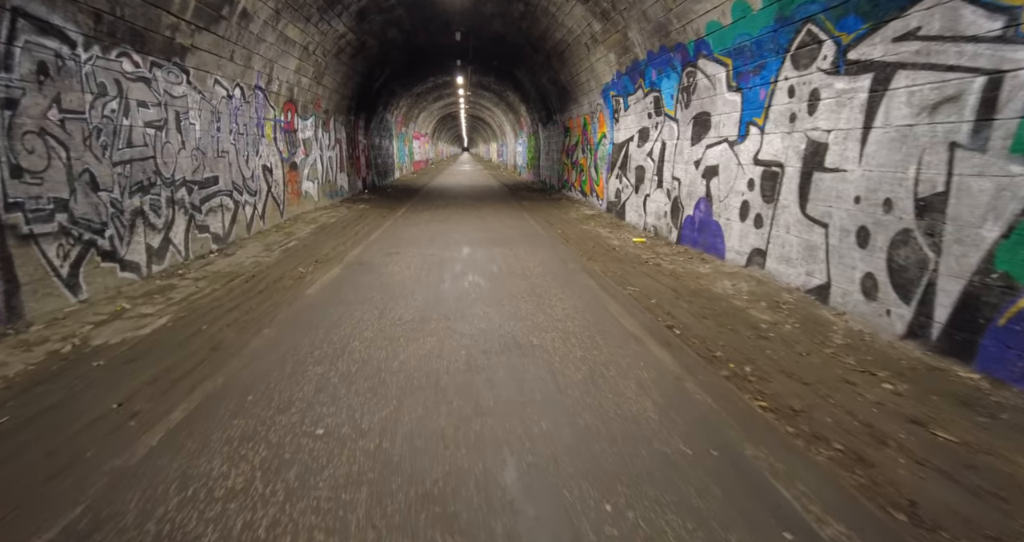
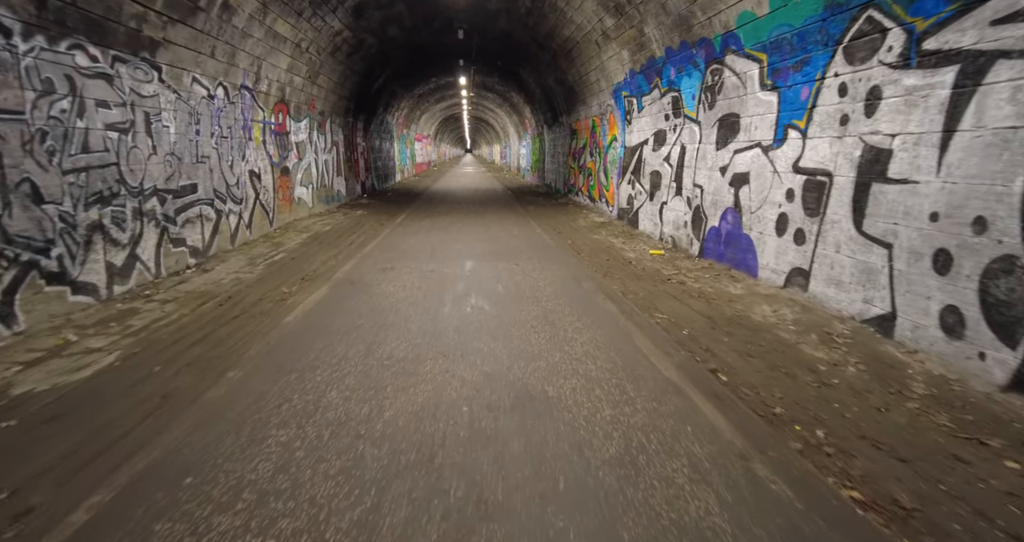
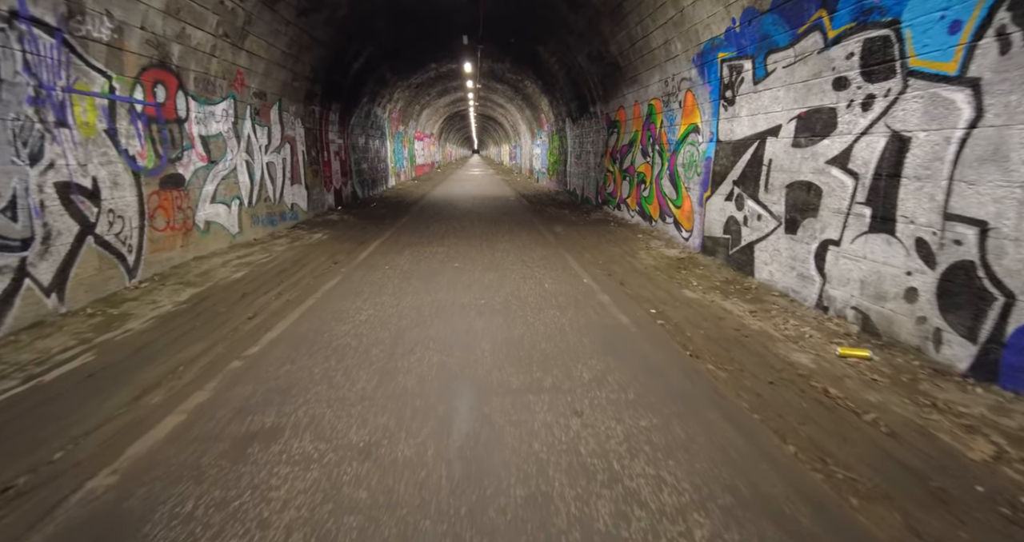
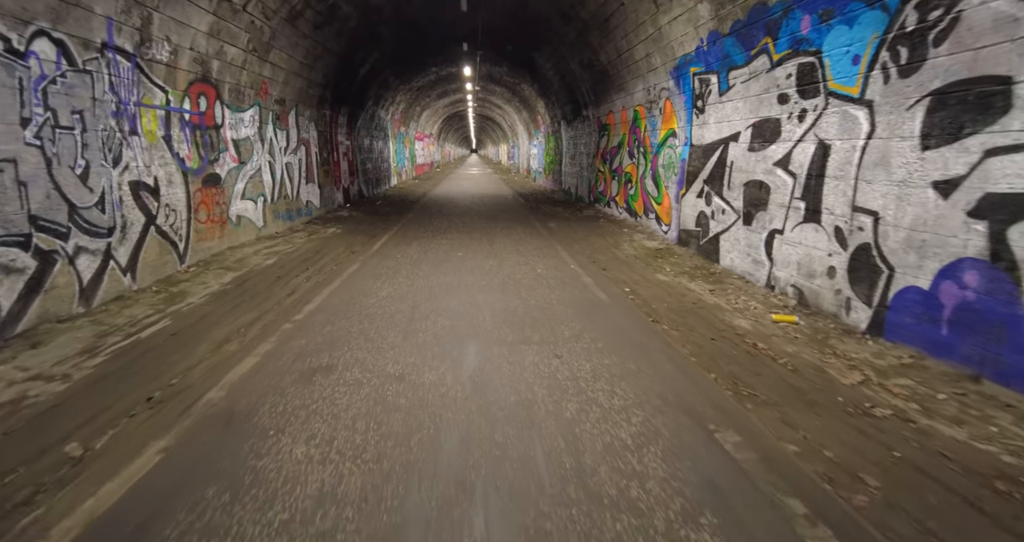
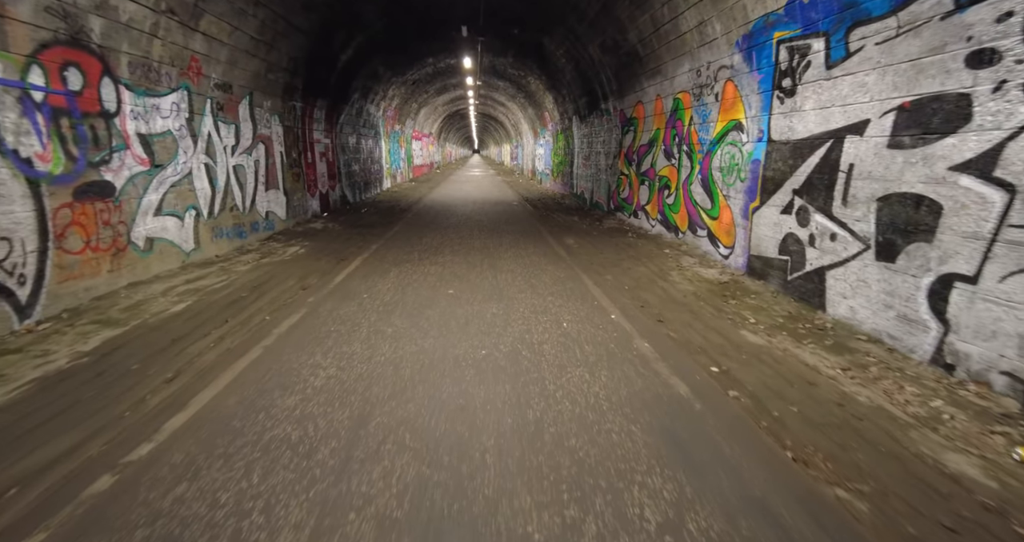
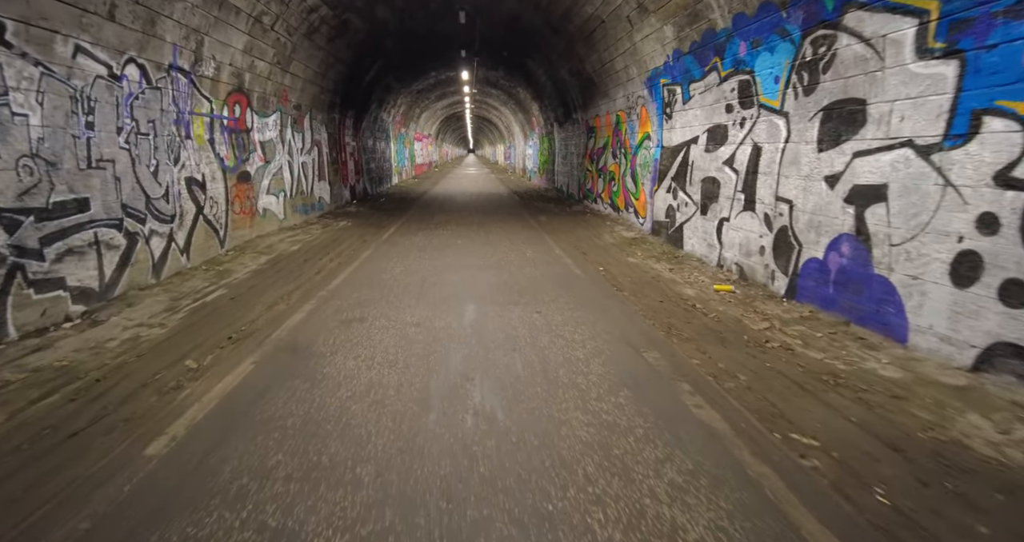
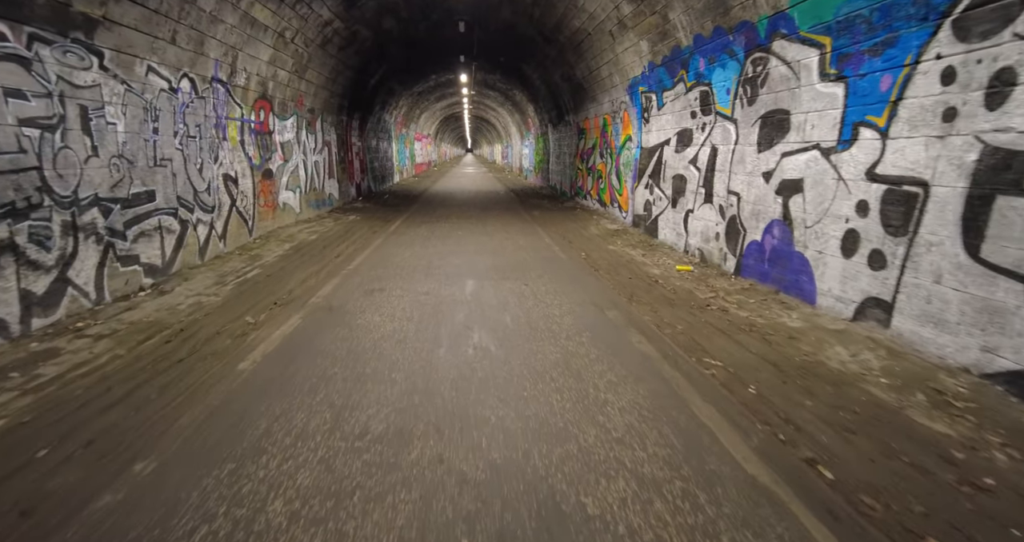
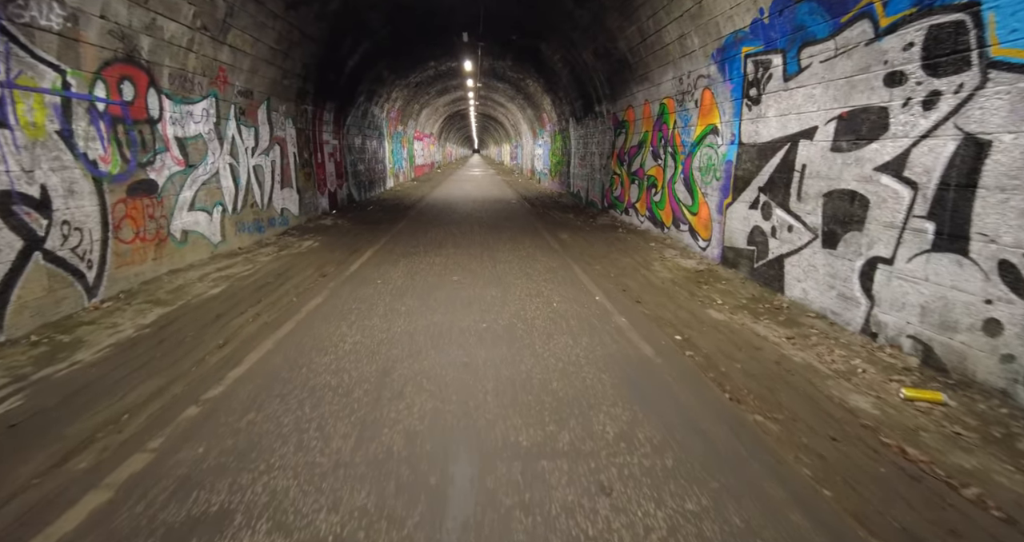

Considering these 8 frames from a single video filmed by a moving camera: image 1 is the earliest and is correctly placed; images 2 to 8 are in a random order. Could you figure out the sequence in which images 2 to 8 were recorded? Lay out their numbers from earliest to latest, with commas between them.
2, 7, 6, 4, 3, 8, 5
